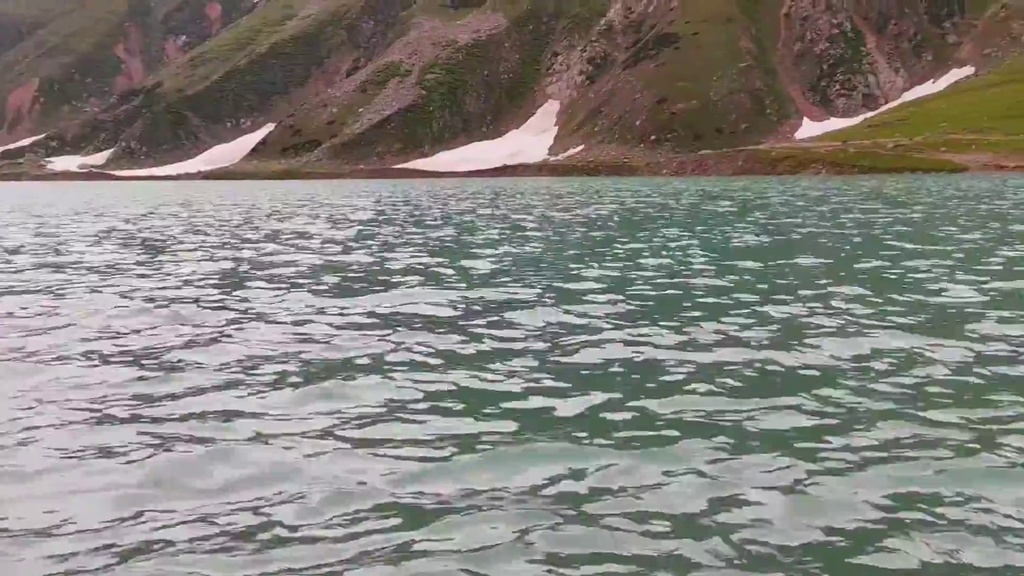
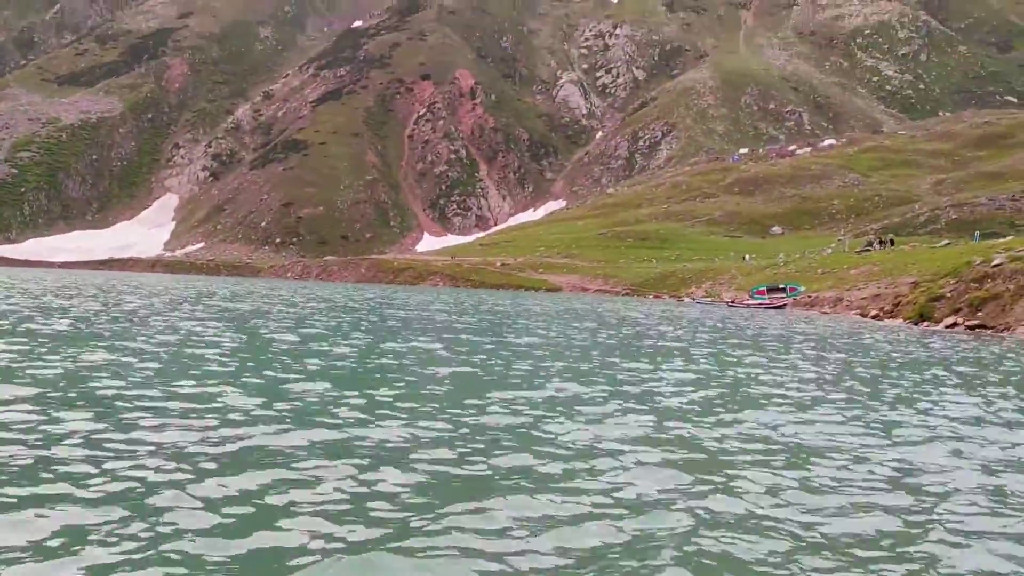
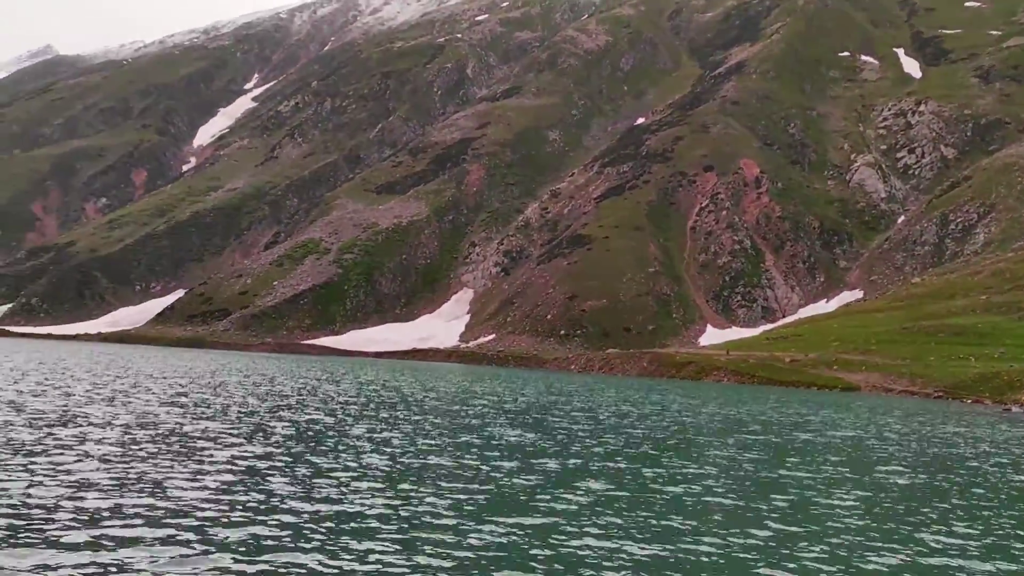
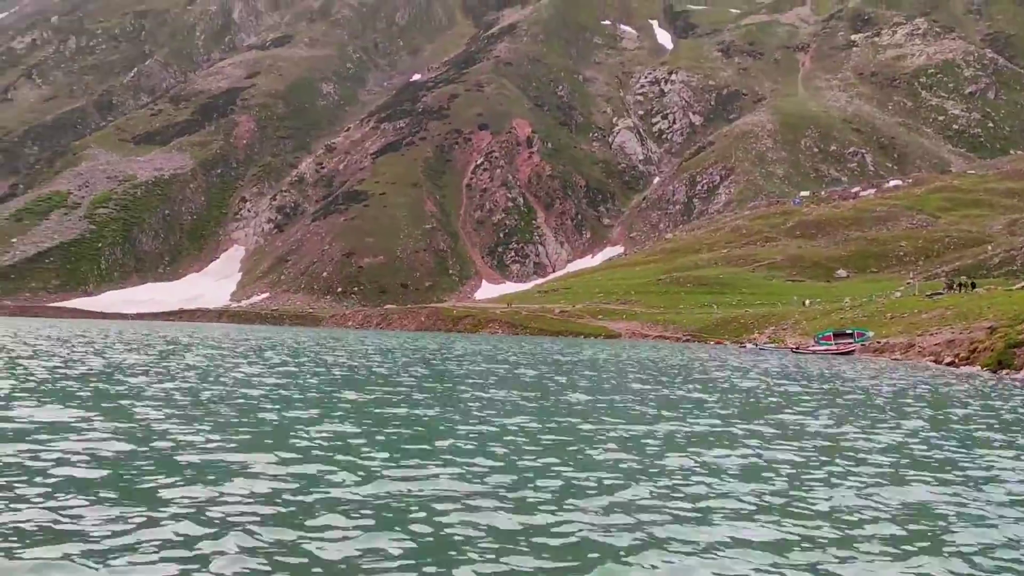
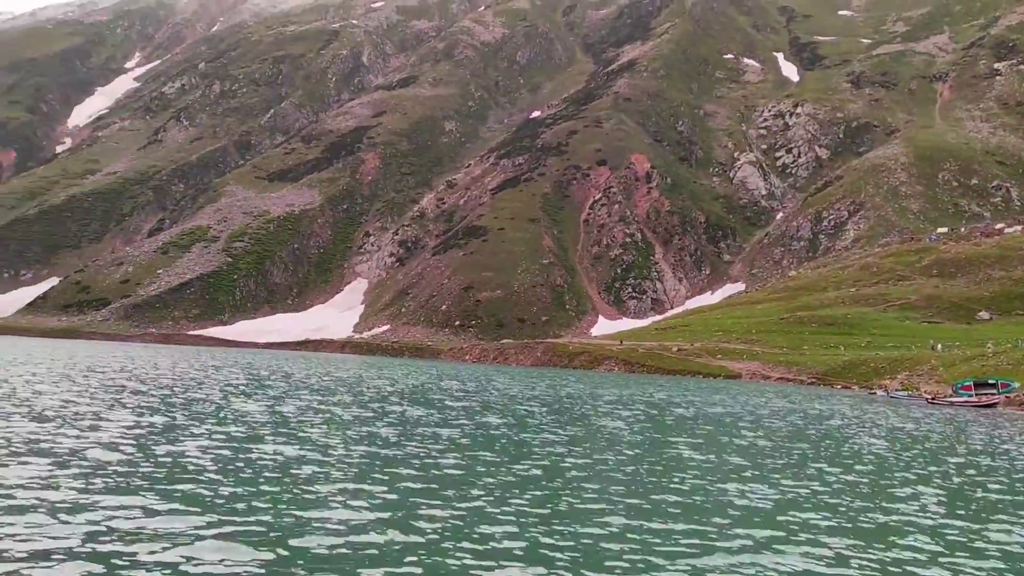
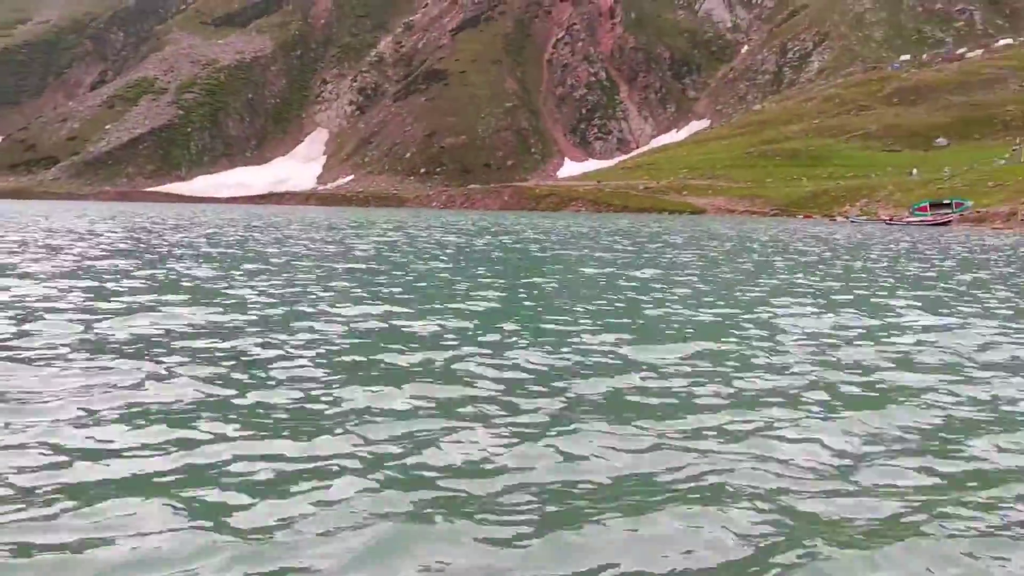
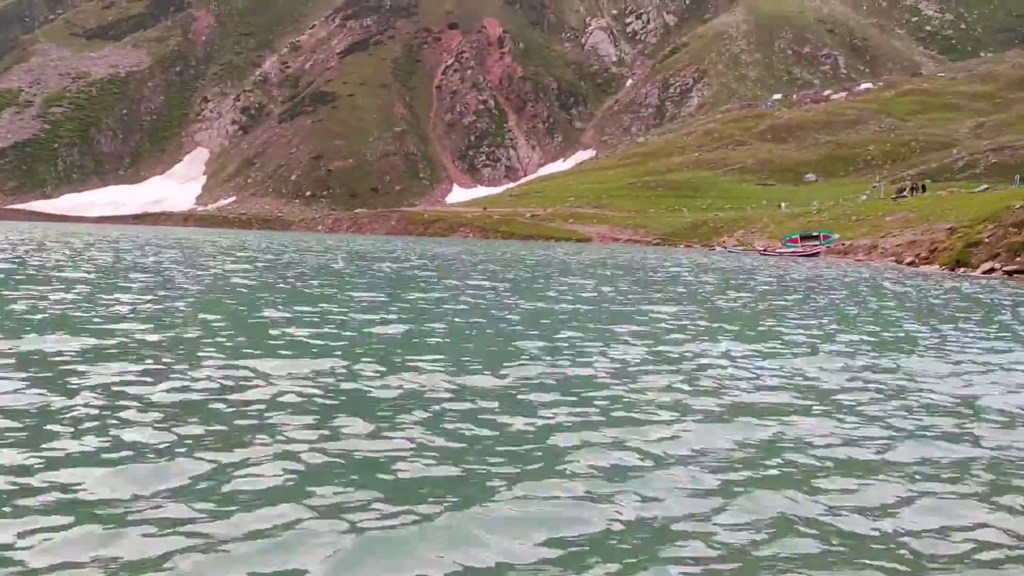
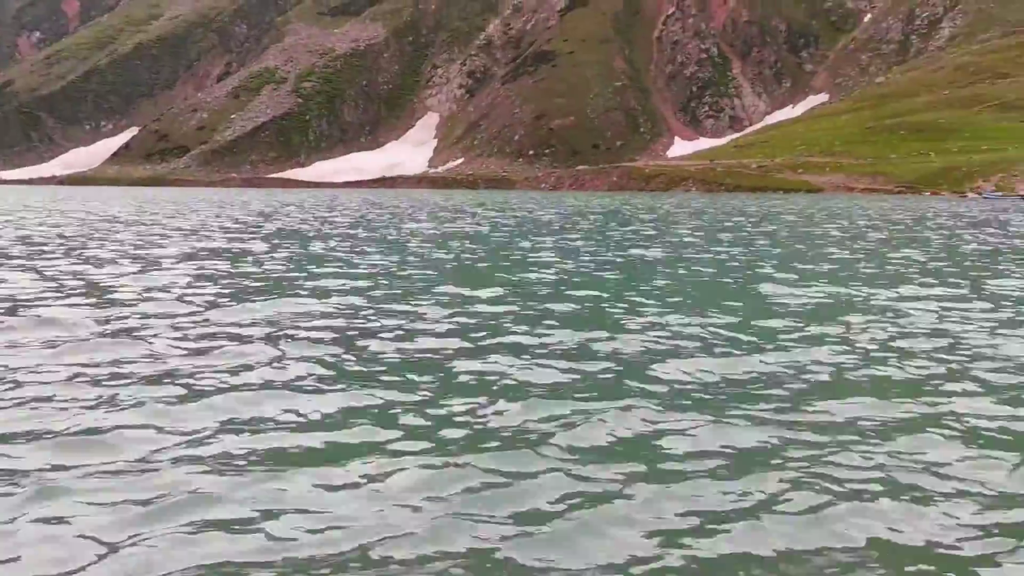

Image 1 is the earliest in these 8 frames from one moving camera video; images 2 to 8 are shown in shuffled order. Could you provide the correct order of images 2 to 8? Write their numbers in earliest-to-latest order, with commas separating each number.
8, 6, 7, 2, 4, 5, 3
